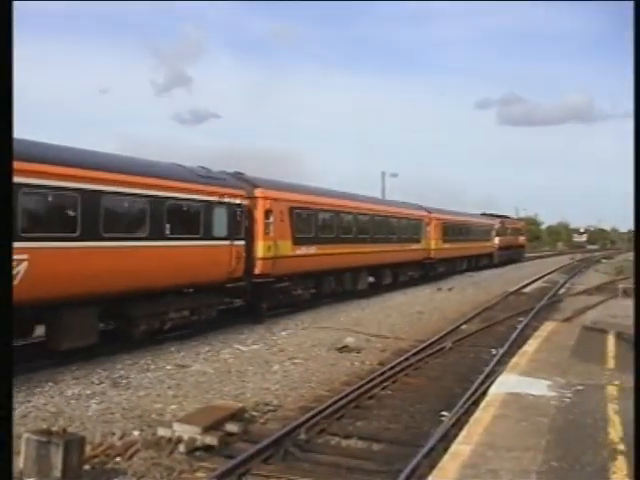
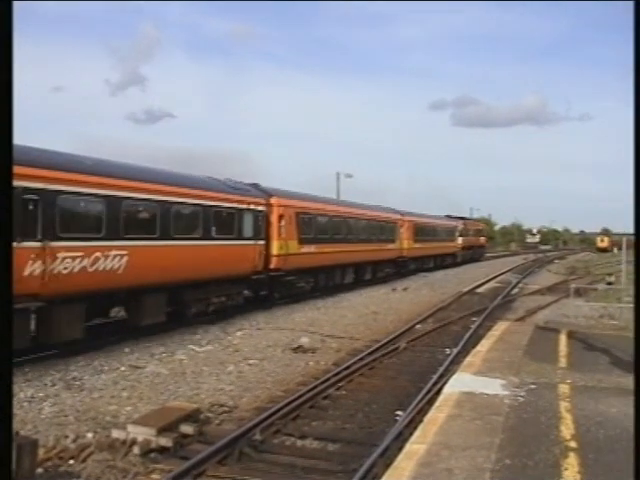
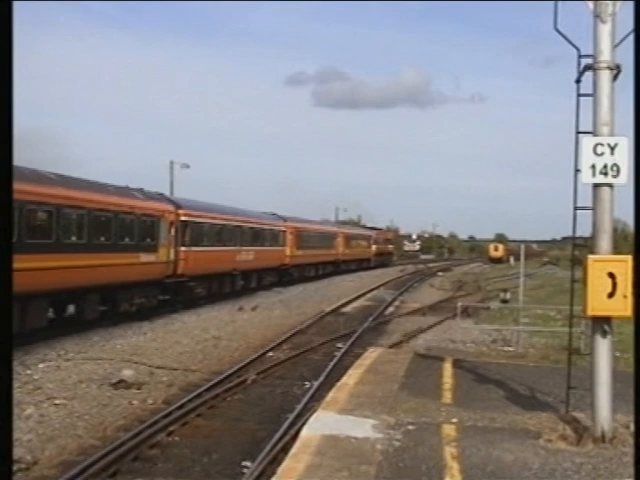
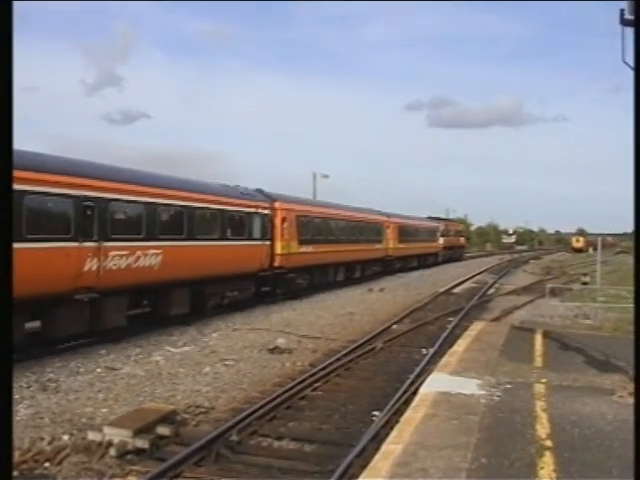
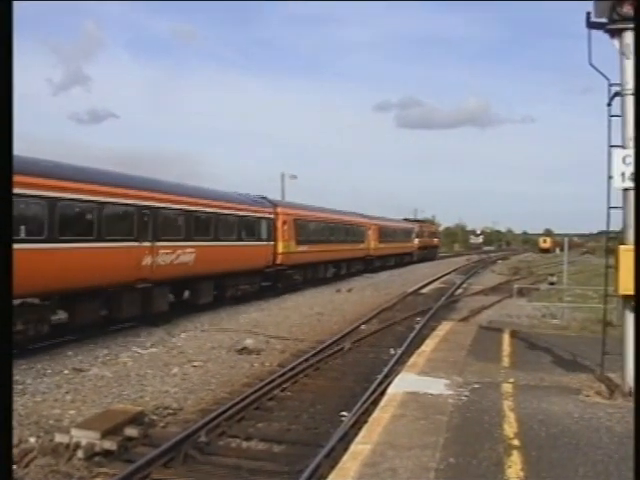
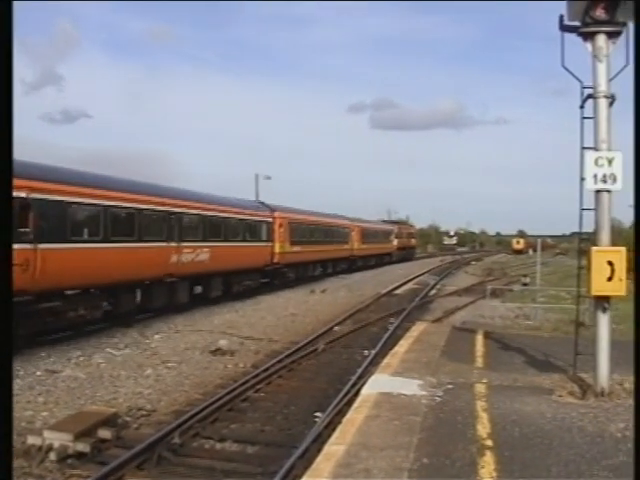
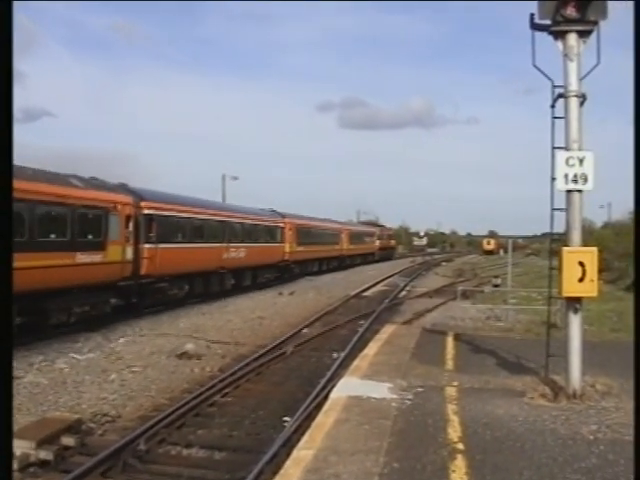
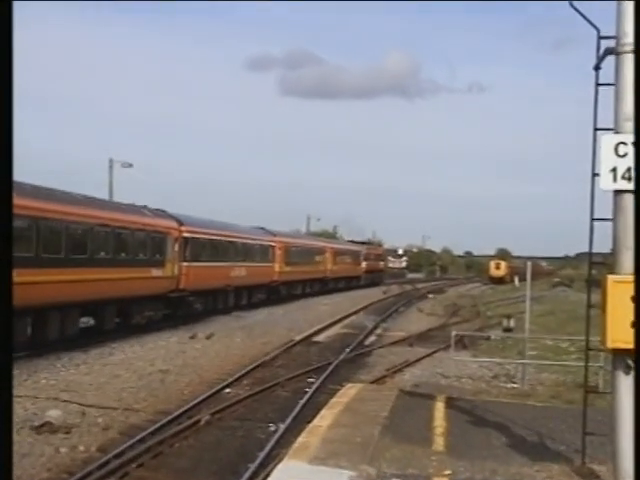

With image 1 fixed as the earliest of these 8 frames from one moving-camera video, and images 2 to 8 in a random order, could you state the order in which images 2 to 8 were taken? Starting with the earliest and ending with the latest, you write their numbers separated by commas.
2, 4, 5, 6, 7, 3, 8
